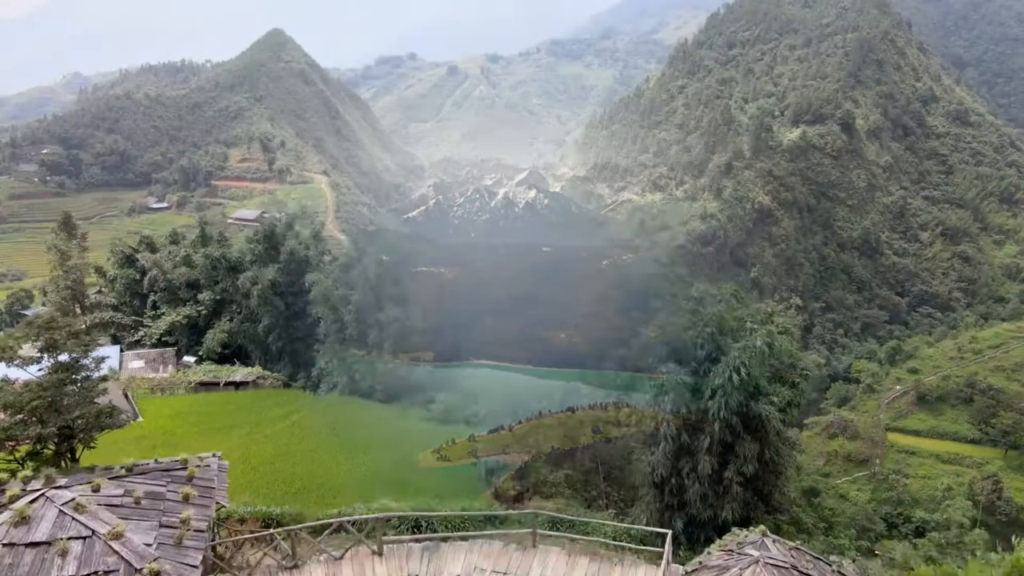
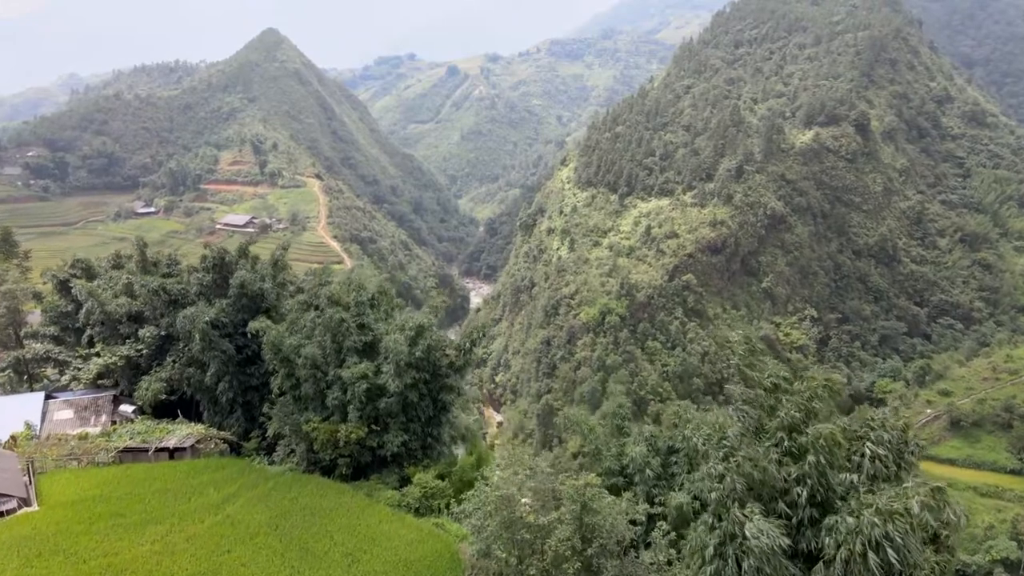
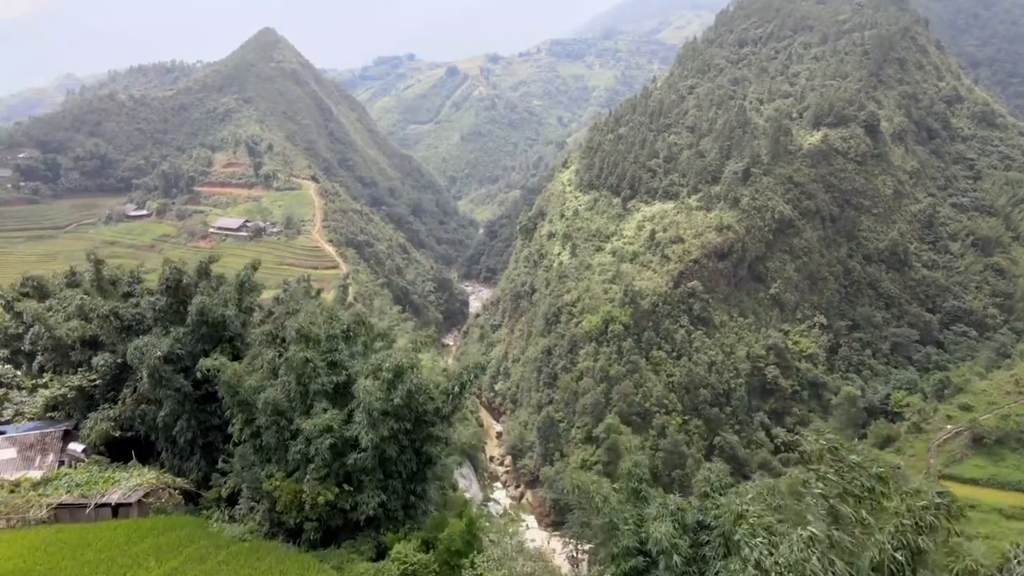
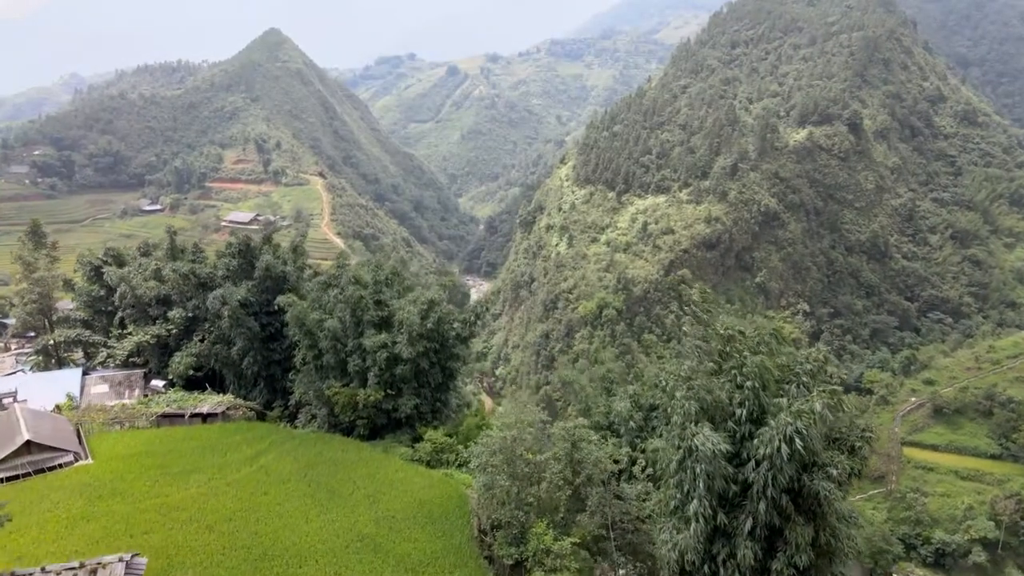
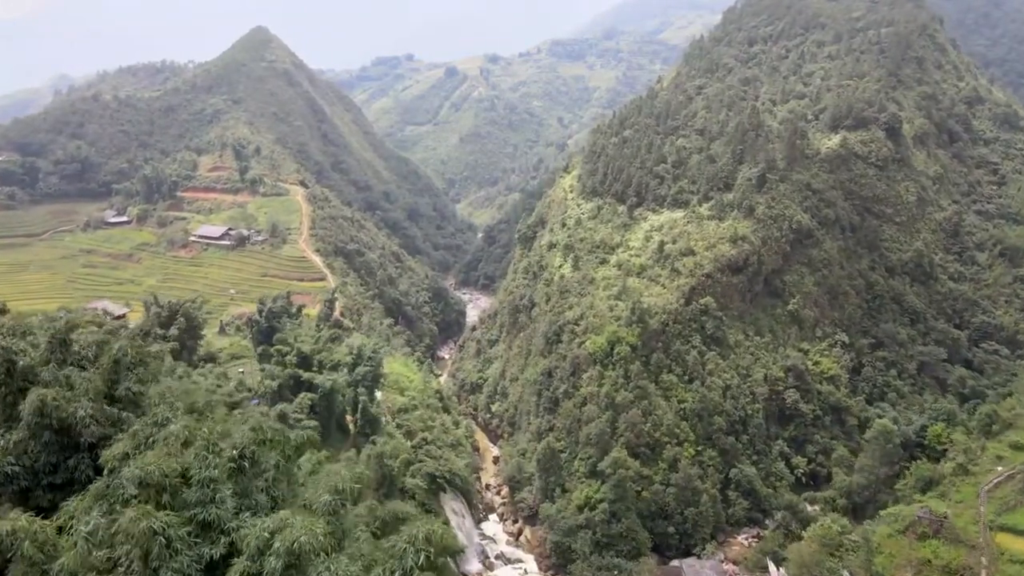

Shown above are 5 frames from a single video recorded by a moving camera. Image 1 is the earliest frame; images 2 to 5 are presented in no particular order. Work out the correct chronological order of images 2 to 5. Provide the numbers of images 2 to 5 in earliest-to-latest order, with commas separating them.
4, 2, 3, 5
